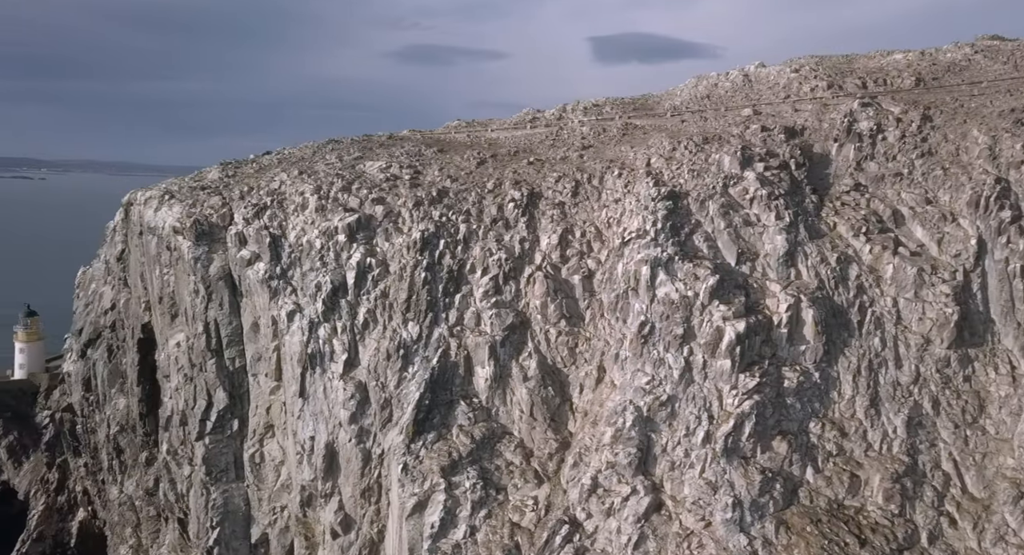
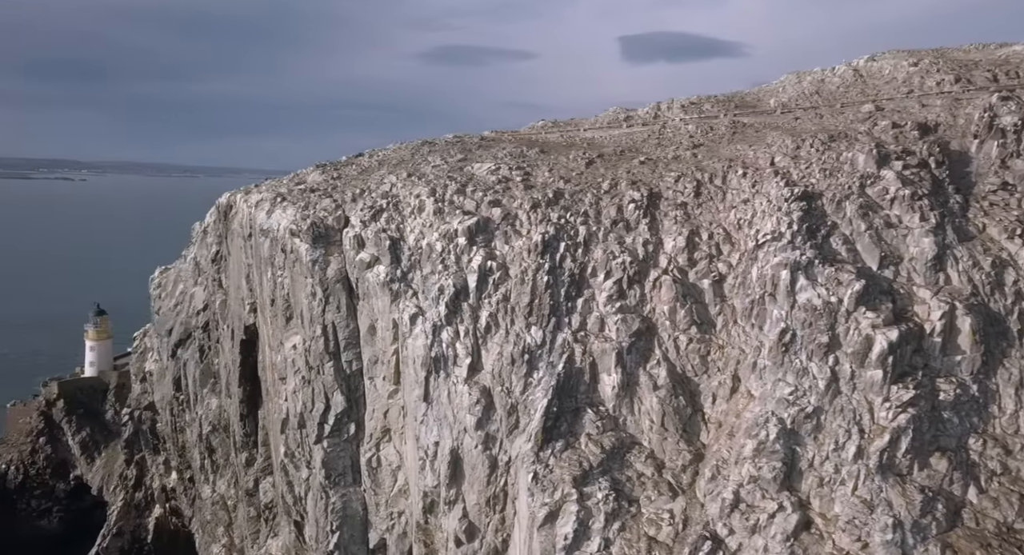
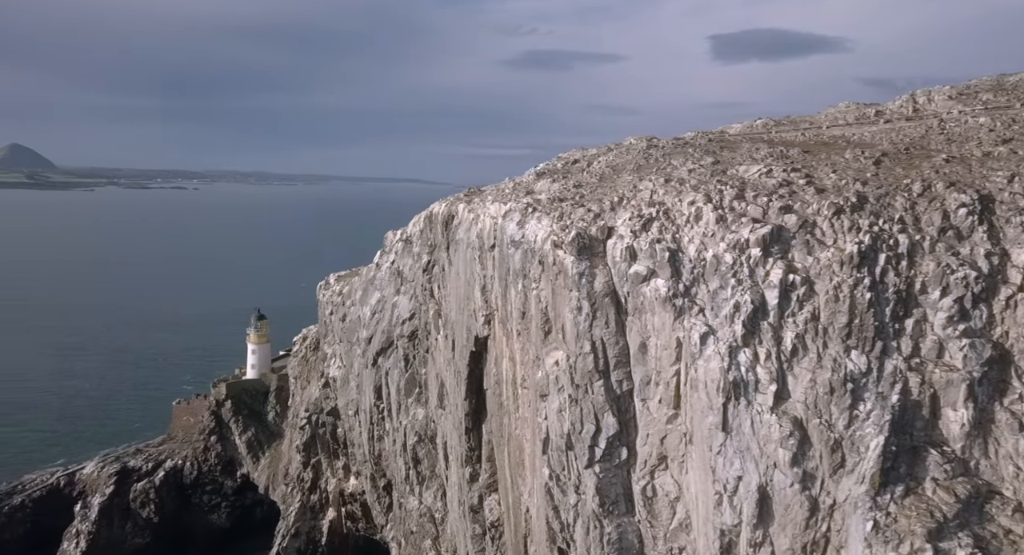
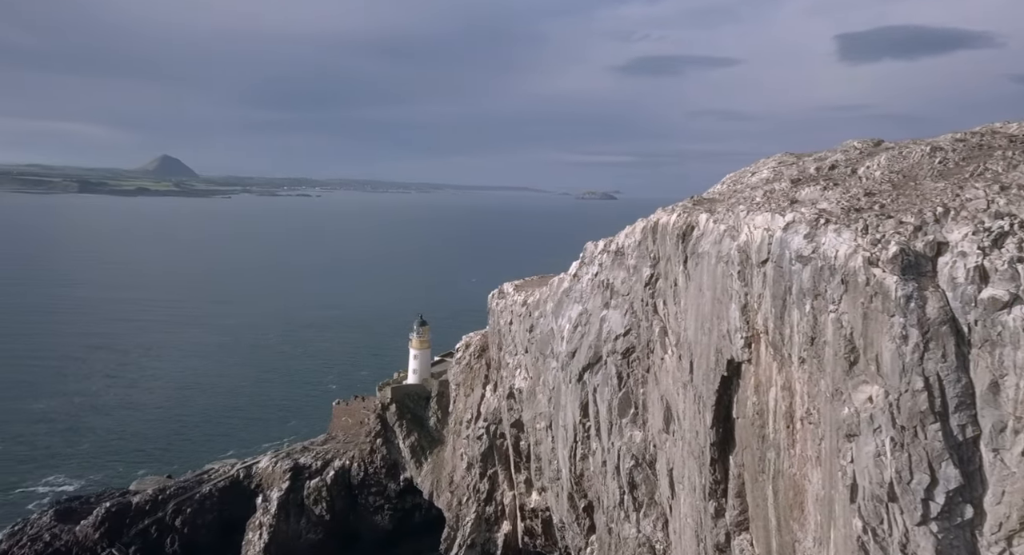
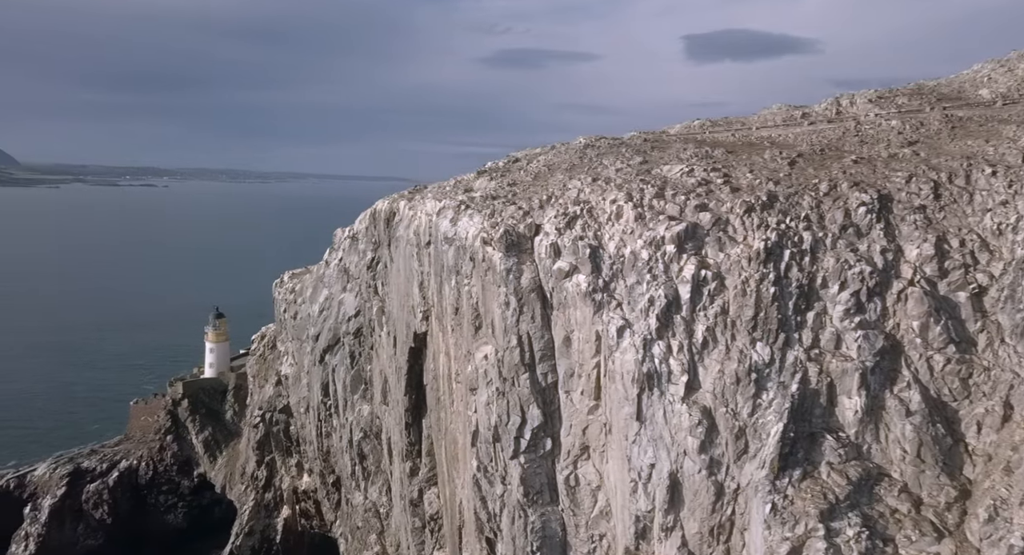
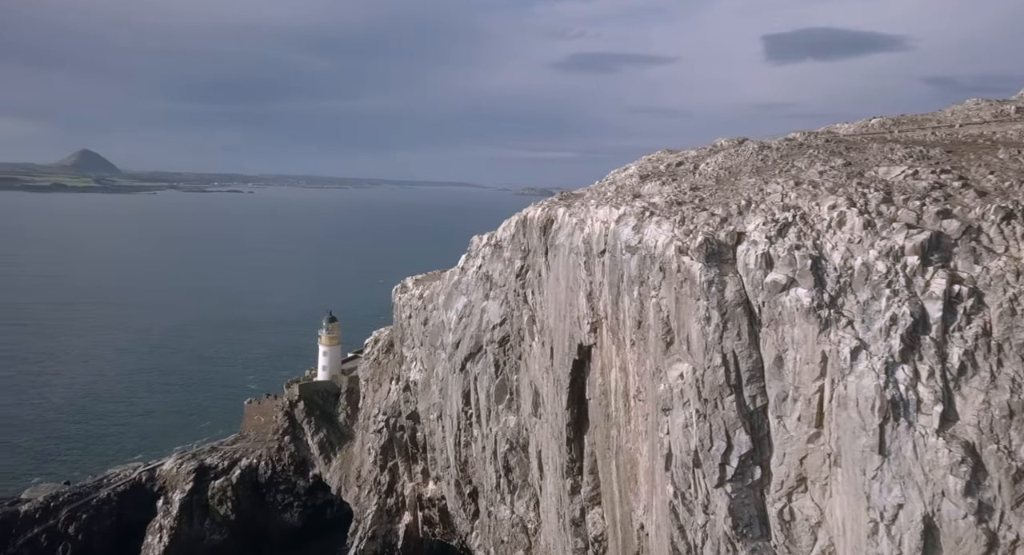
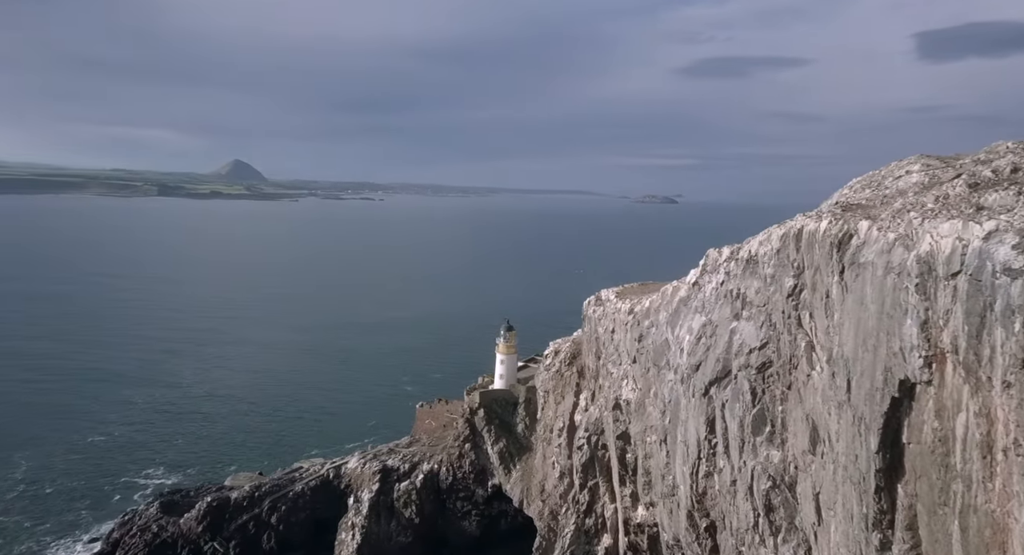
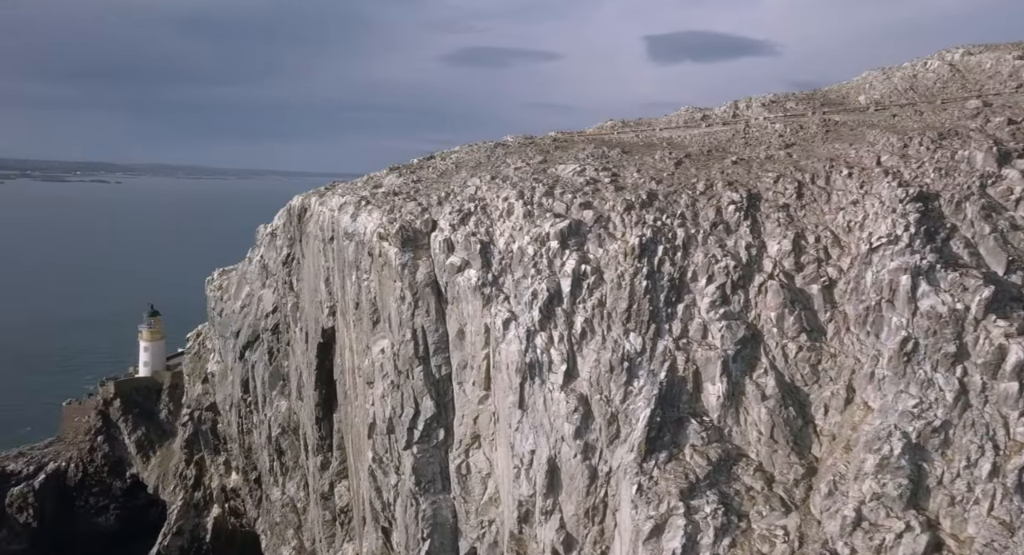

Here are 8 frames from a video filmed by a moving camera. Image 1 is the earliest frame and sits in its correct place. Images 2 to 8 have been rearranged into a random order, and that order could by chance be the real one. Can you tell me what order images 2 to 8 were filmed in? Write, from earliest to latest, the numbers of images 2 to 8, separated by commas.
2, 8, 5, 3, 6, 4, 7
